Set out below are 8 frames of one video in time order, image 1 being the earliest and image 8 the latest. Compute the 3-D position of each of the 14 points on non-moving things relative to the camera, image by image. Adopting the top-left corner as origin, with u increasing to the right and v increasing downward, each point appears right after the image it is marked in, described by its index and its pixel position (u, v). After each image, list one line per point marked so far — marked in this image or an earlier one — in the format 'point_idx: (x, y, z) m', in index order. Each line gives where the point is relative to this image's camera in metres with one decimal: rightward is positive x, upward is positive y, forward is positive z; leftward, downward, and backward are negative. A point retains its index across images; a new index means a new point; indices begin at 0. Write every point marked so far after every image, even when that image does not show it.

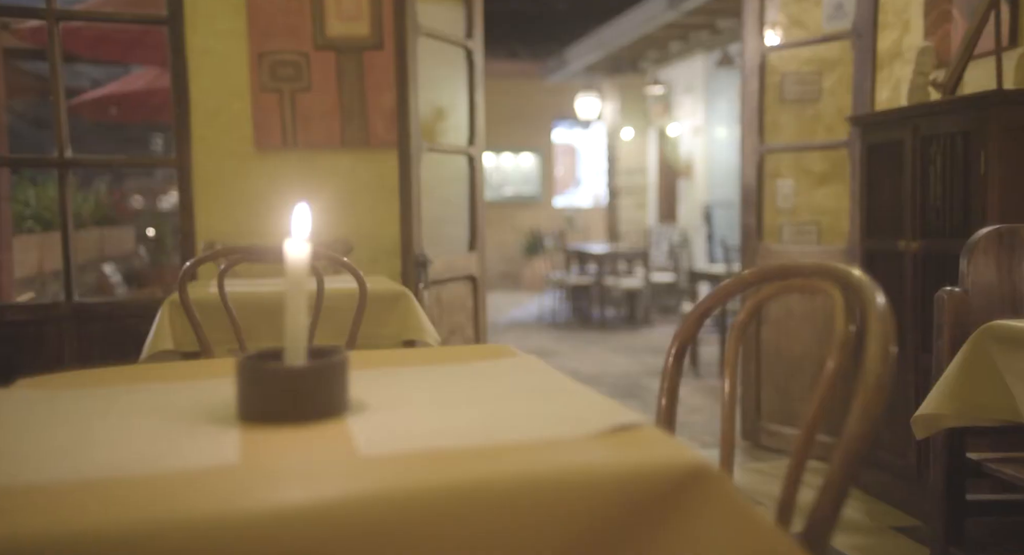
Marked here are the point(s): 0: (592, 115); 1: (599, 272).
0: (+0.9, +1.8, +12.3) m
1: (+0.9, +0.1, +11.5) m
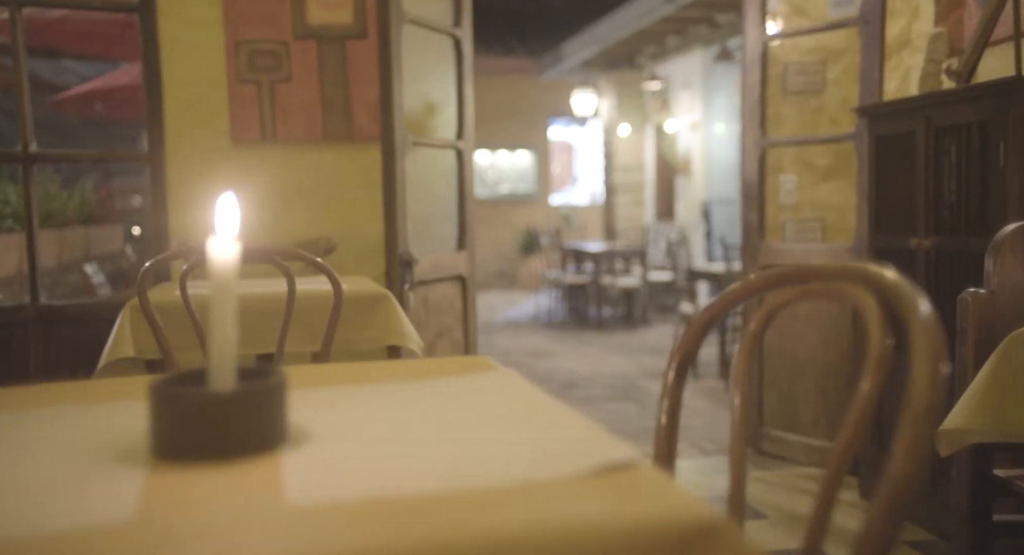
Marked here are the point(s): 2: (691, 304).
0: (+0.8, +1.8, +12.1) m
1: (+0.9, +0.1, +11.3) m
2: (+1.4, -0.2, +8.3) m
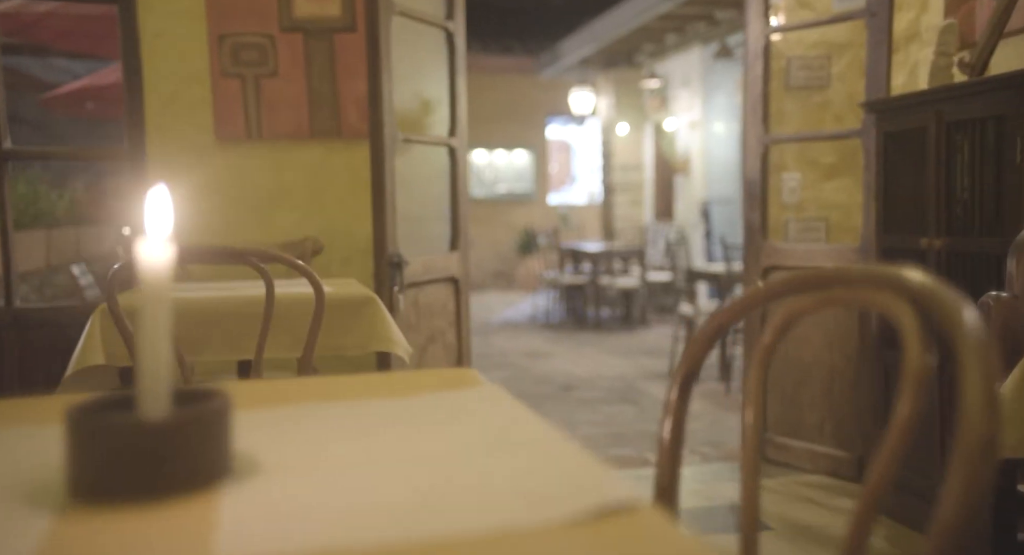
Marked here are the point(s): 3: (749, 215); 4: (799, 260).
0: (+0.8, +1.8, +11.9) m
1: (+0.8, +0.1, +11.2) m
2: (+1.3, -0.2, +8.1) m
3: (+1.0, +0.3, +4.5) m
4: (+1.1, +0.1, +4.3) m
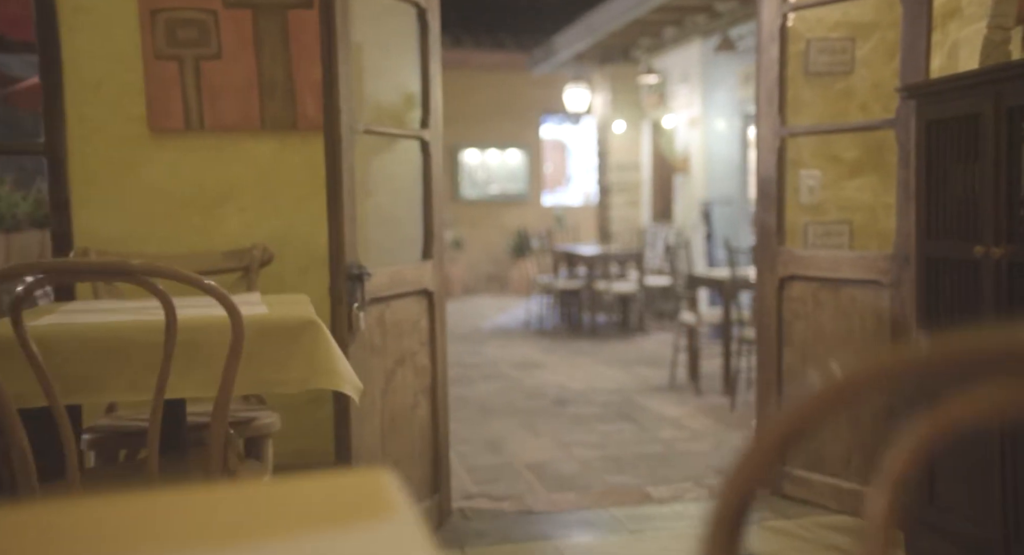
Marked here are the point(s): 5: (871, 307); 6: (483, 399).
0: (+0.7, +1.8, +11.4) m
1: (+0.8, 0.0, +10.7) m
2: (+1.3, -0.2, +7.6) m
3: (+0.9, +0.2, +3.9) m
4: (+1.1, 0.0, +3.7) m
5: (+1.2, -0.1, +3.6) m
6: (-0.2, -0.8, +7.3) m
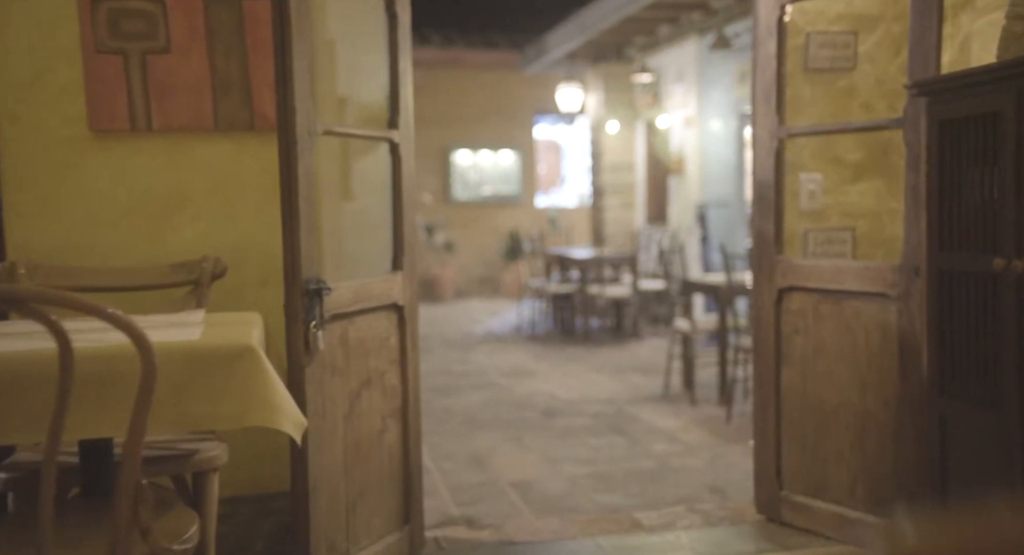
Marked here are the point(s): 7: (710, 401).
0: (+0.6, +1.7, +11.1) m
1: (+0.7, 0.0, +10.4) m
2: (+1.2, -0.3, +7.3) m
3: (+0.8, +0.2, +3.7) m
4: (+1.0, 0.0, +3.5) m
5: (+1.1, -0.1, +3.4) m
6: (-0.3, -0.9, +7.1) m
7: (+1.3, -0.8, +7.2) m
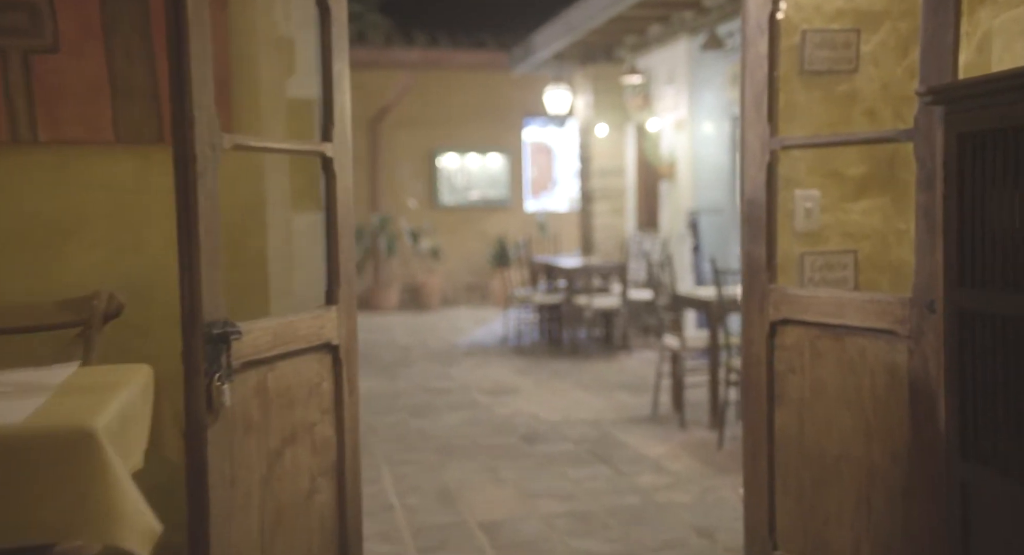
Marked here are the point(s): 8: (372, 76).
0: (+0.5, +1.6, +10.7) m
1: (+0.5, -0.1, +10.0) m
2: (+1.0, -0.4, +6.9) m
3: (+0.7, +0.1, +3.2) m
4: (+0.9, -0.1, +3.1) m
5: (+1.0, -0.2, +2.9) m
6: (-0.4, -1.0, +6.6) m
7: (+1.2, -0.9, +6.7) m
8: (-1.6, +2.3, +12.3) m
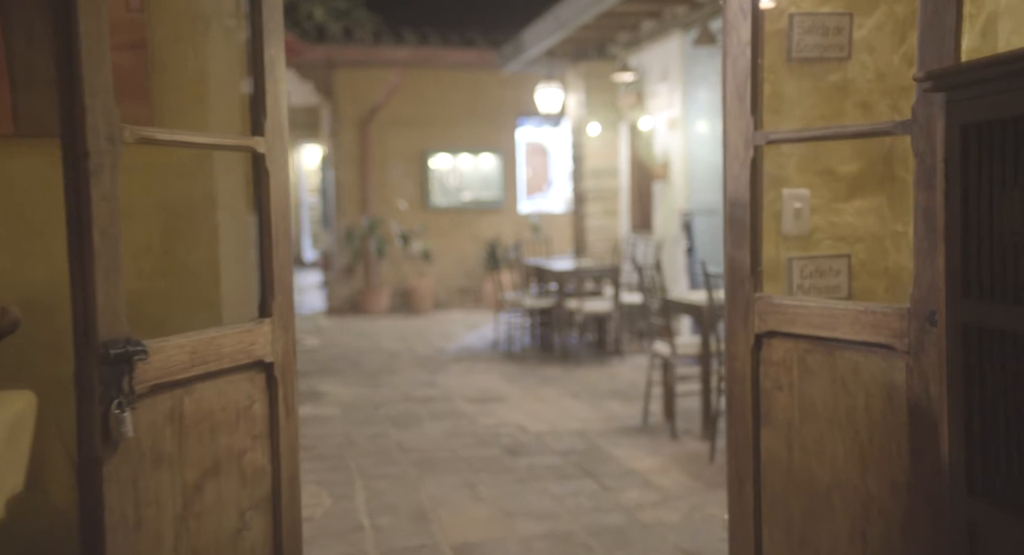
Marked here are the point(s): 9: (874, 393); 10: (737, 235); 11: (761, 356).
0: (+0.4, +1.6, +10.4) m
1: (+0.4, -0.1, +9.7) m
2: (+0.9, -0.4, +6.6) m
3: (+0.6, +0.1, +3.0) m
4: (+0.8, -0.1, +2.8) m
5: (+0.9, -0.2, +2.6) m
6: (-0.5, -1.0, +6.4) m
7: (+1.1, -0.9, +6.4) m
8: (-1.7, +2.2, +12.0) m
9: (+0.9, -0.3, +2.6) m
10: (+0.6, +0.1, +3.0) m
11: (+0.7, -0.2, +2.9) m
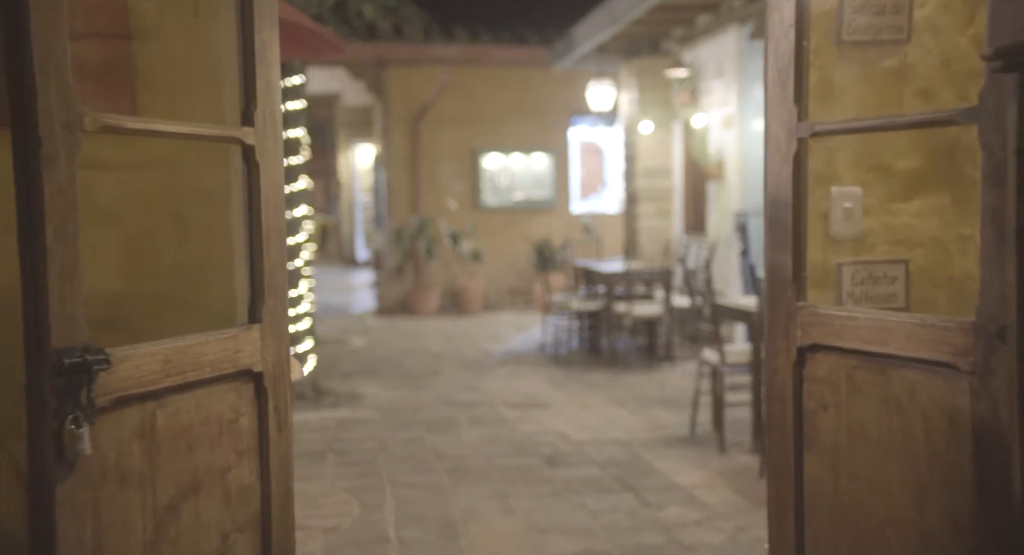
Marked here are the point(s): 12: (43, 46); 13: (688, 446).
0: (+0.8, +1.6, +10.2) m
1: (+0.8, -0.2, +9.4) m
2: (+1.2, -0.4, +6.3) m
3: (+0.6, +0.1, +2.7) m
4: (+0.8, -0.1, +2.5) m
5: (+0.9, -0.3, +2.3) m
6: (-0.3, -1.0, +6.1) m
7: (+1.3, -1.0, +6.1) m
8: (-1.1, +2.2, +11.8) m
9: (+0.9, -0.3, +2.4) m
10: (+0.7, +0.1, +2.7) m
11: (+0.7, -0.2, +2.6) m
12: (-0.8, +0.4, +1.8) m
13: (+1.0, -1.0, +6.2) m
